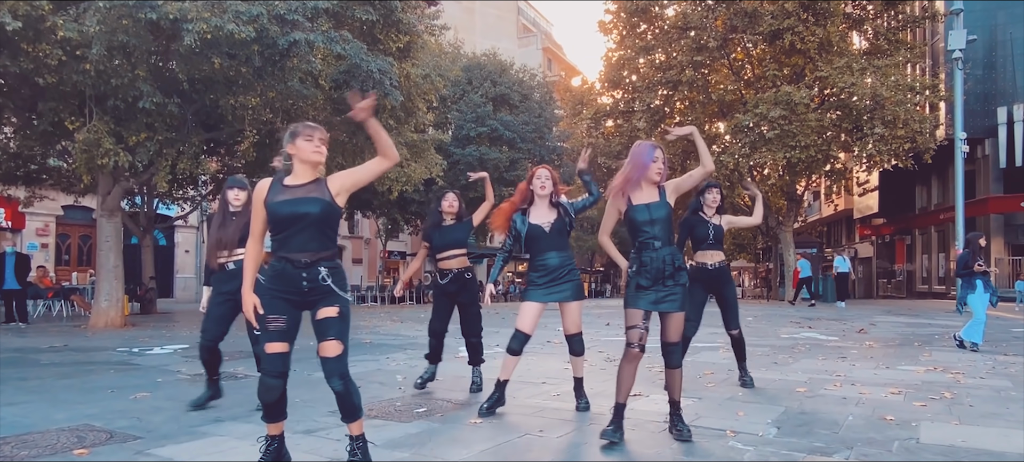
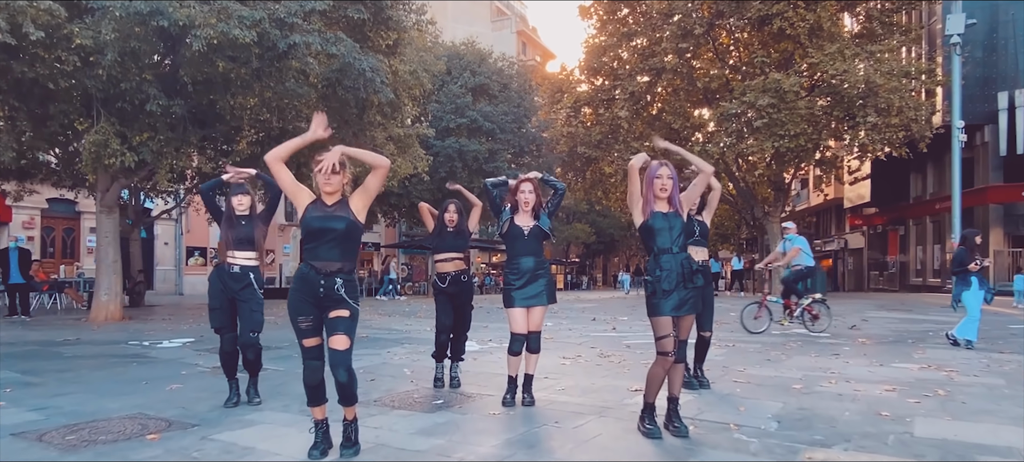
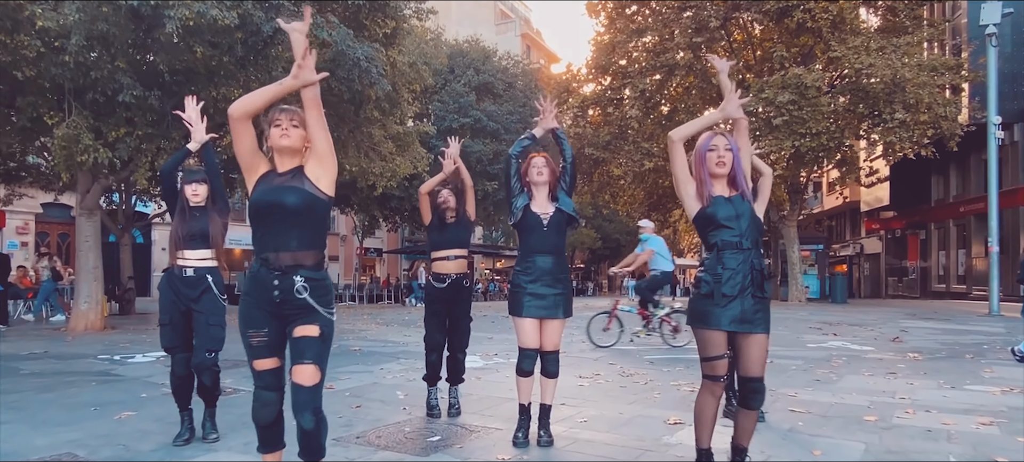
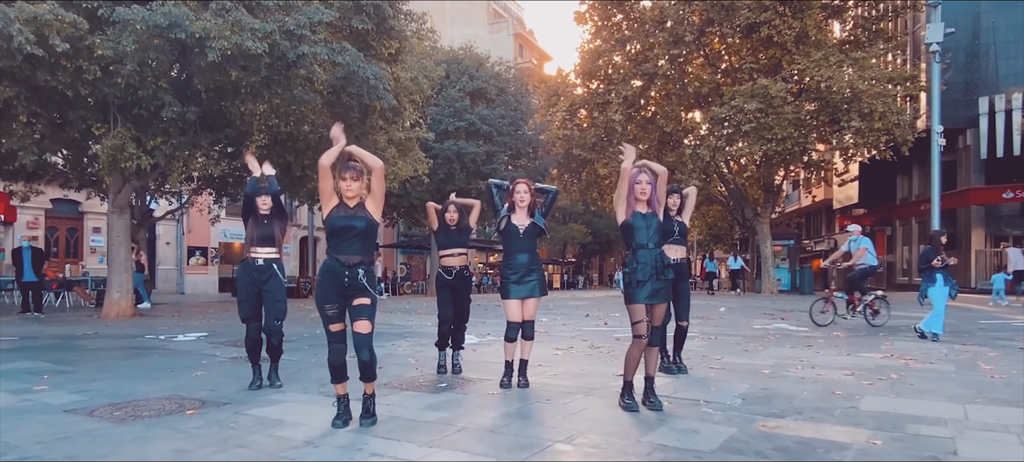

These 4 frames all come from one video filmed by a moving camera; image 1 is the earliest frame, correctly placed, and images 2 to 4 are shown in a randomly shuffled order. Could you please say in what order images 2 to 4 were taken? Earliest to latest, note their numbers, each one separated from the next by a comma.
4, 2, 3
